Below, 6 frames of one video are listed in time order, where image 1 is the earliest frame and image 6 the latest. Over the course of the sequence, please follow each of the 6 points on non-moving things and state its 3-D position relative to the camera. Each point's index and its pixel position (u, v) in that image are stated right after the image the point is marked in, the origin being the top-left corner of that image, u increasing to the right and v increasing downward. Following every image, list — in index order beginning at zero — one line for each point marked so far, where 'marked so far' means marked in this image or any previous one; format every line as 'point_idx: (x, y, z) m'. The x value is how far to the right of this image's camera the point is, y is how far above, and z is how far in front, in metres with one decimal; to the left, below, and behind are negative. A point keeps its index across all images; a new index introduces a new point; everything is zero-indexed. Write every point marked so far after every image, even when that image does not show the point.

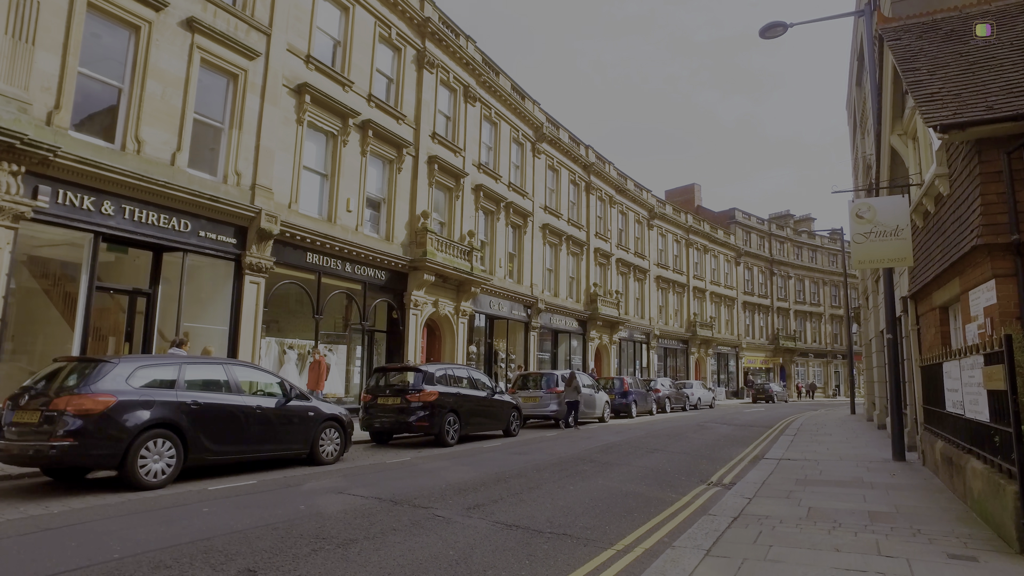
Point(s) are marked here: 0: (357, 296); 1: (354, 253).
0: (-5.8, -0.3, +17.2) m
1: (-5.7, +1.2, +16.6) m
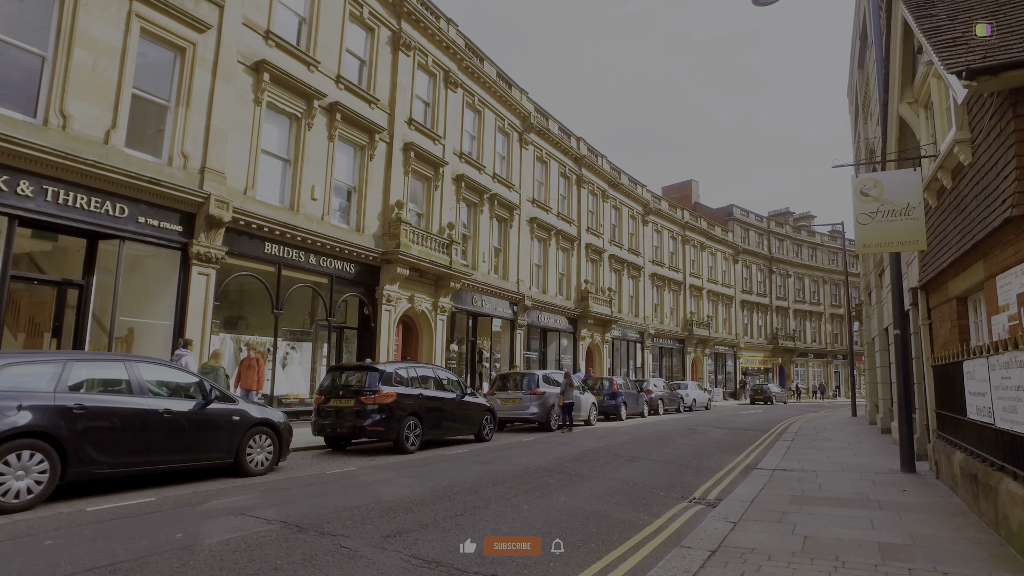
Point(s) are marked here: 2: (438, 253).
0: (-6.6, -0.1, +16.0) m
1: (-6.5, +1.4, +15.5) m
2: (-3.1, +1.5, +19.4) m
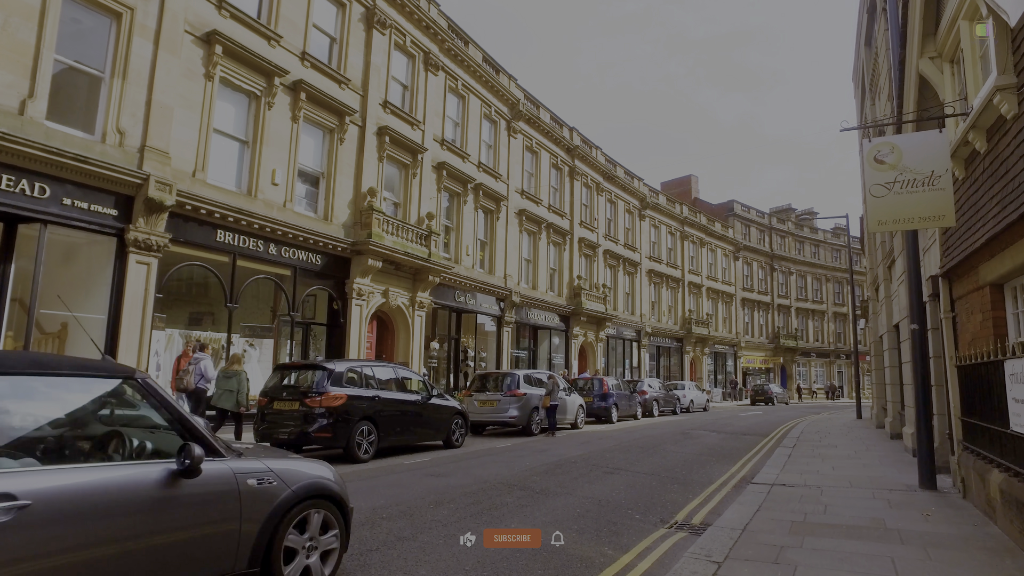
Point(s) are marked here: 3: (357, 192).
0: (-7.3, +0.1, +14.9) m
1: (-7.2, +1.7, +14.3) m
2: (-3.8, +1.7, +18.2) m
3: (-5.7, +3.5, +16.8) m
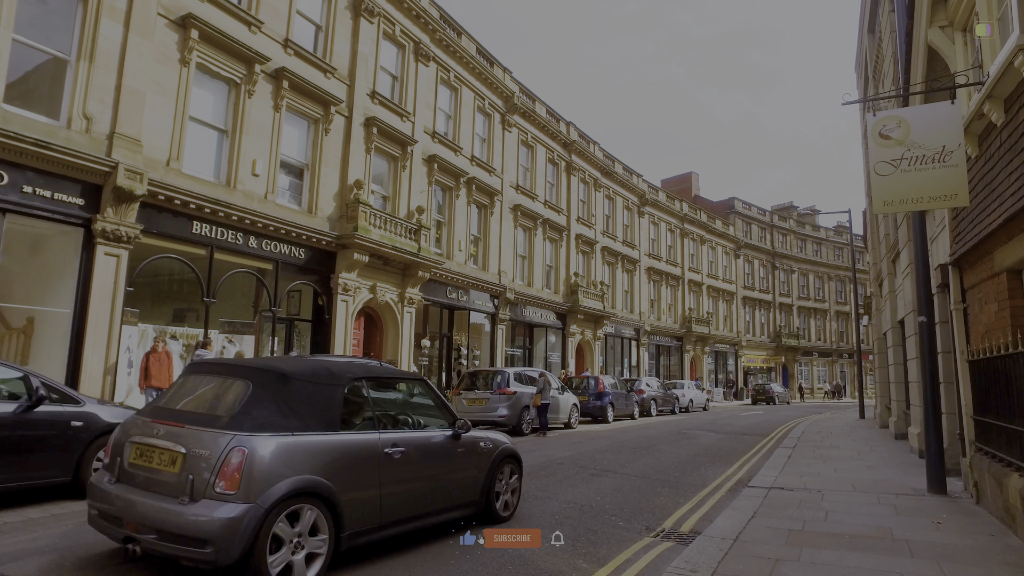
0: (-7.6, +0.3, +14.4) m
1: (-7.5, +1.8, +13.8) m
2: (-4.1, +1.9, +17.7) m
3: (-6.0, +3.7, +16.3) m
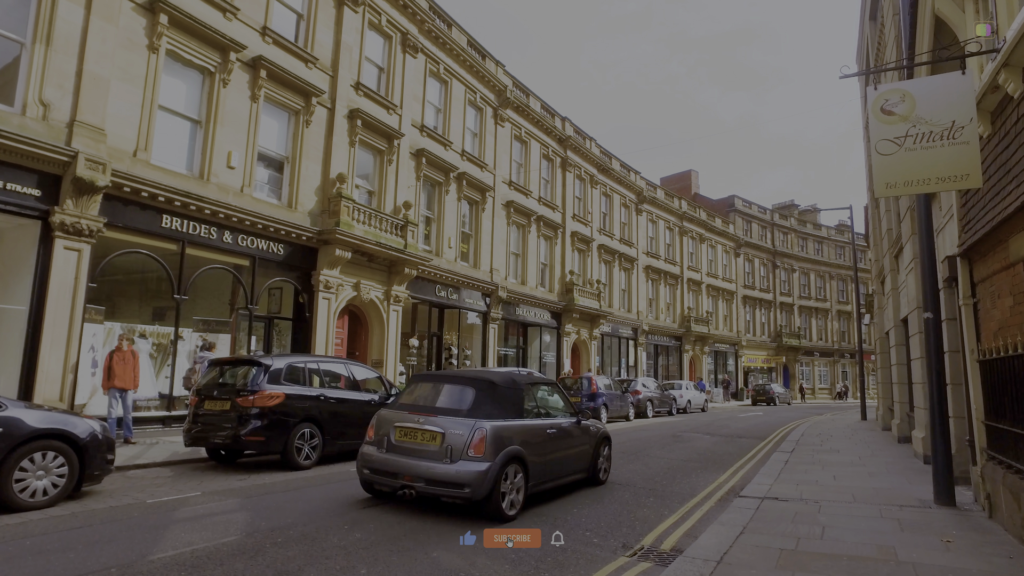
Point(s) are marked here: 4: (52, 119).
0: (-8.0, +0.4, +13.8) m
1: (-7.9, +1.9, +13.2) m
2: (-4.5, +1.9, +17.1) m
3: (-6.4, +3.8, +15.8) m
4: (-10.1, +3.7, +10.2) m
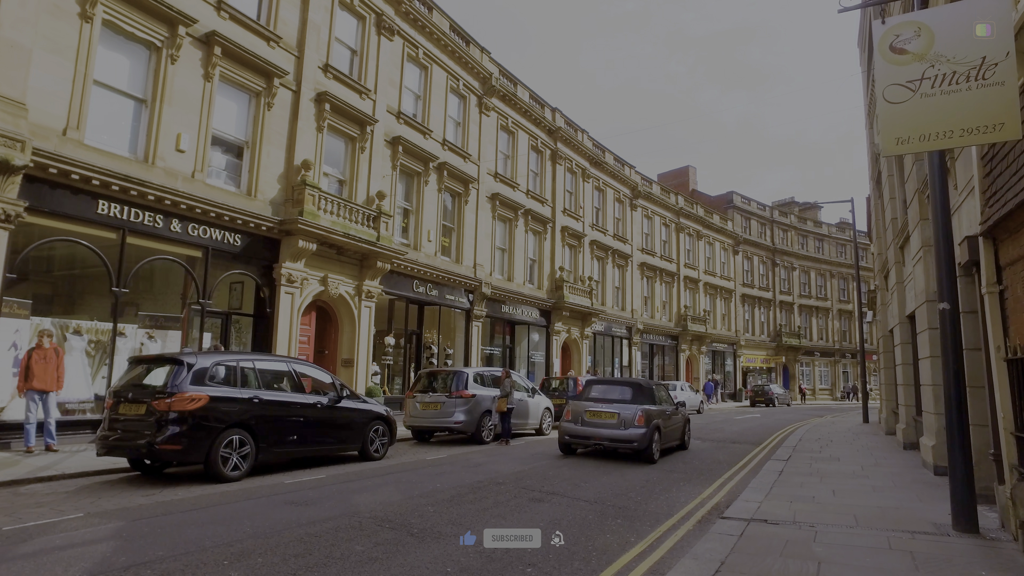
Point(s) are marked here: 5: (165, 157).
0: (-8.7, +0.6, +12.8) m
1: (-8.6, +2.1, +12.2) m
2: (-5.2, +2.1, +16.1) m
3: (-7.1, +3.9, +14.8) m
4: (-10.8, +3.9, +9.1) m
5: (-9.0, +3.4, +12.1) m
